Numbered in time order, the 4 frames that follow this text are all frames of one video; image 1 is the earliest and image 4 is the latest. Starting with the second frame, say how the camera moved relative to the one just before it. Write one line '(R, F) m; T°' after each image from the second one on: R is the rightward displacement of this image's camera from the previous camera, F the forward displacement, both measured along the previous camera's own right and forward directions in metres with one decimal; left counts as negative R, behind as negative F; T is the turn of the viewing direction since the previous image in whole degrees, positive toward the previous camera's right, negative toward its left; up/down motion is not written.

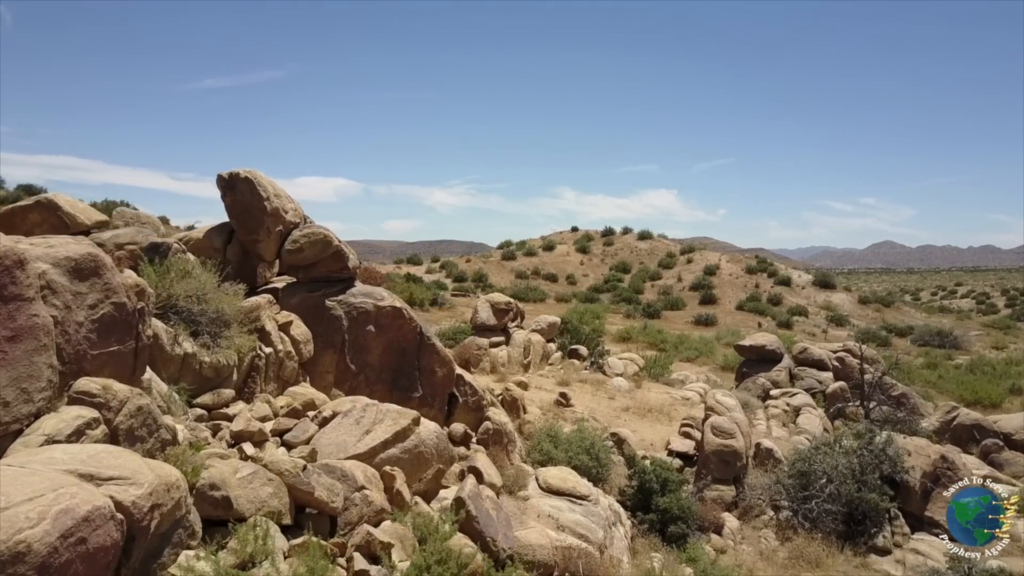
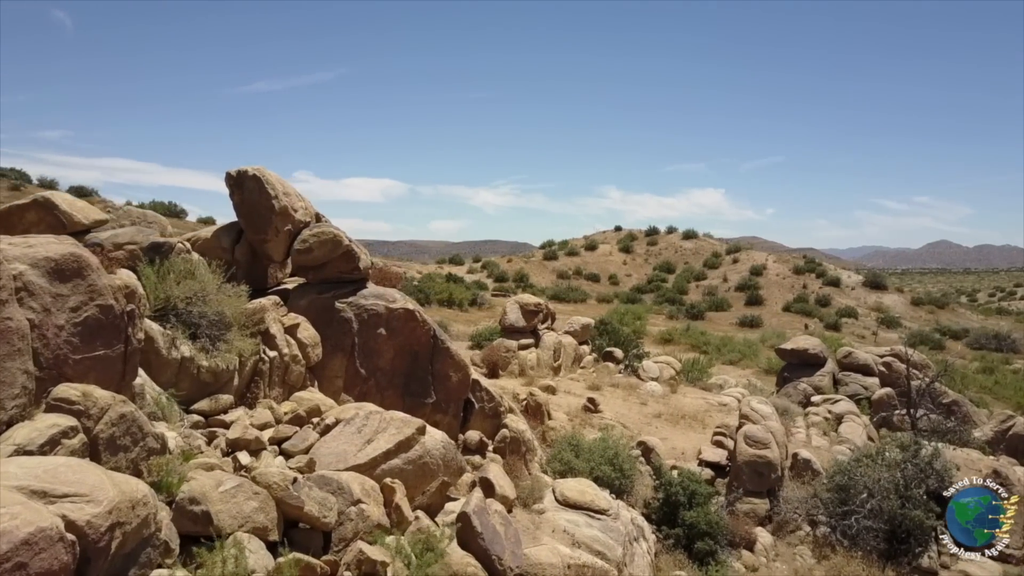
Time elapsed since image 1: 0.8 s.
(+0.3, +0.4) m; -3°
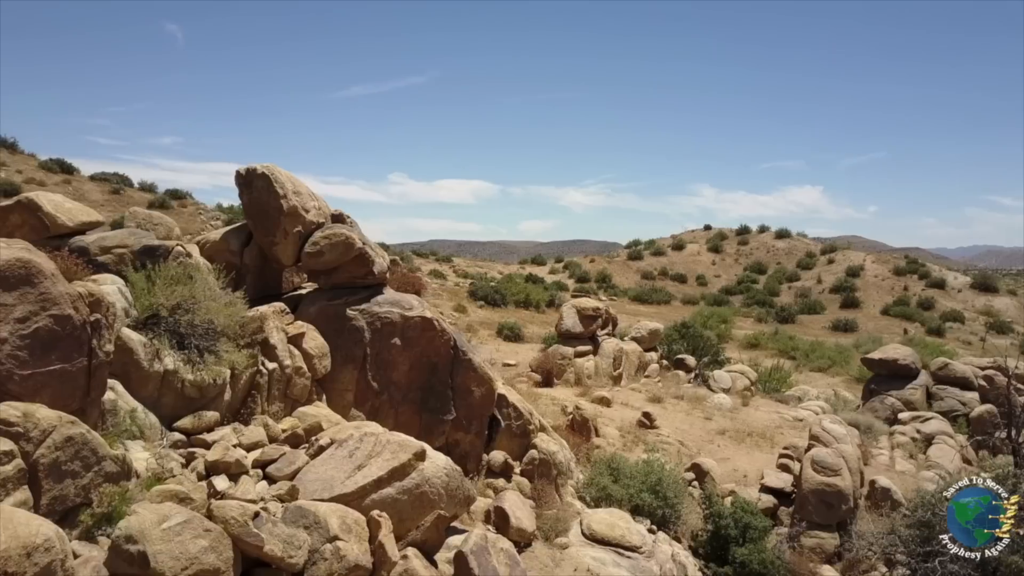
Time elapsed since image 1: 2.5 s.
(+0.5, +0.8) m; -6°
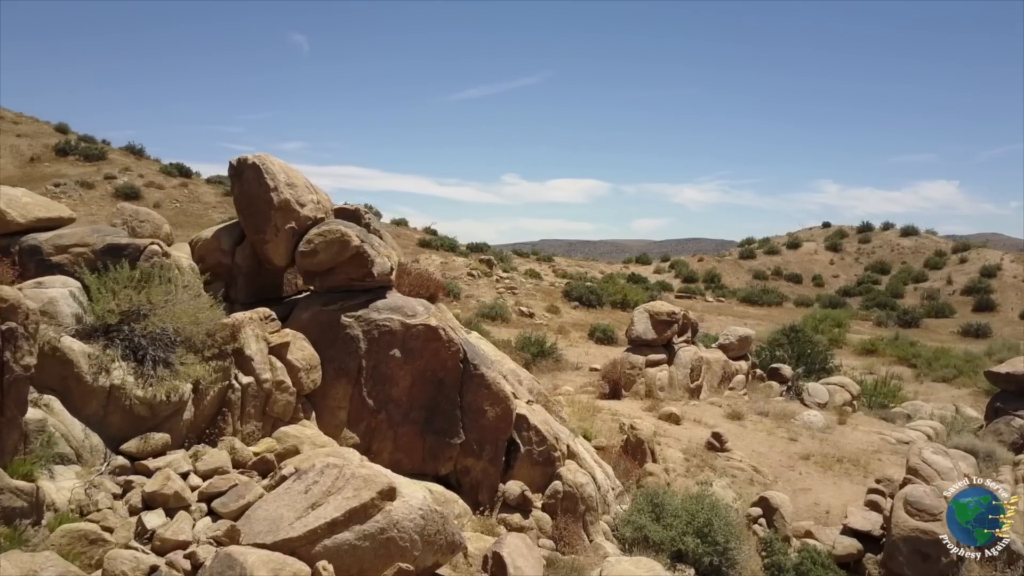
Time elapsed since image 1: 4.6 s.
(+0.7, +1.1) m; -8°
